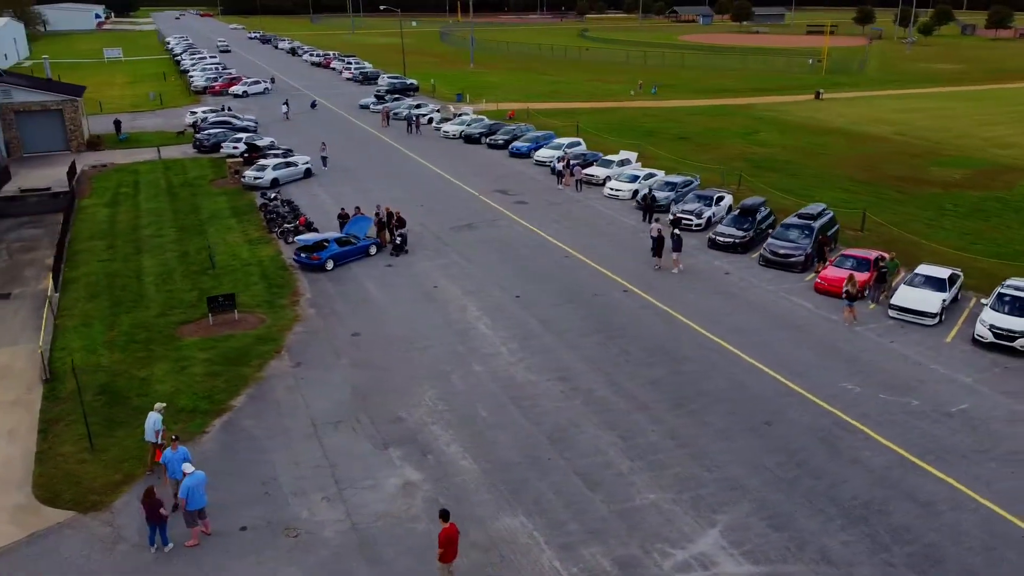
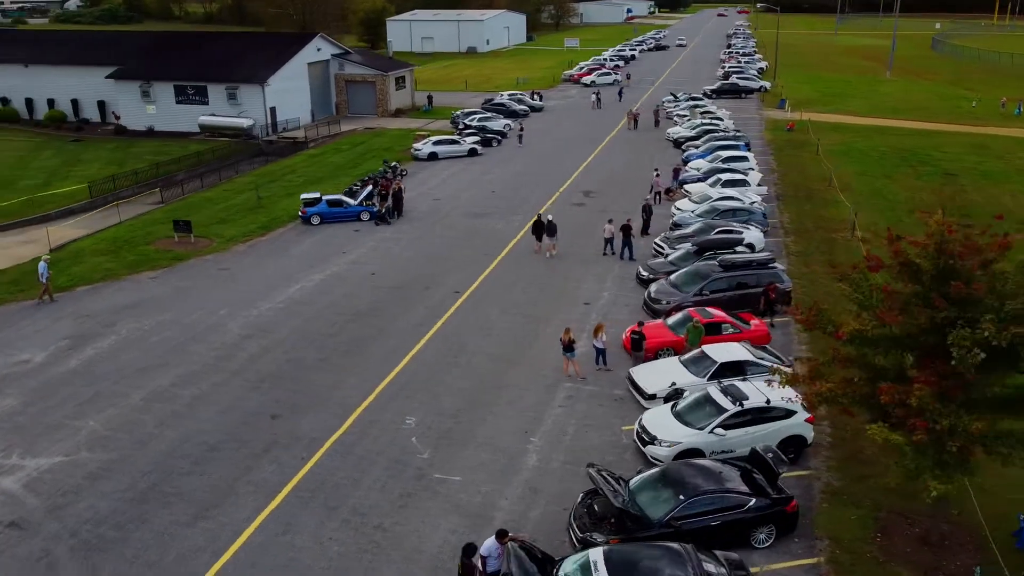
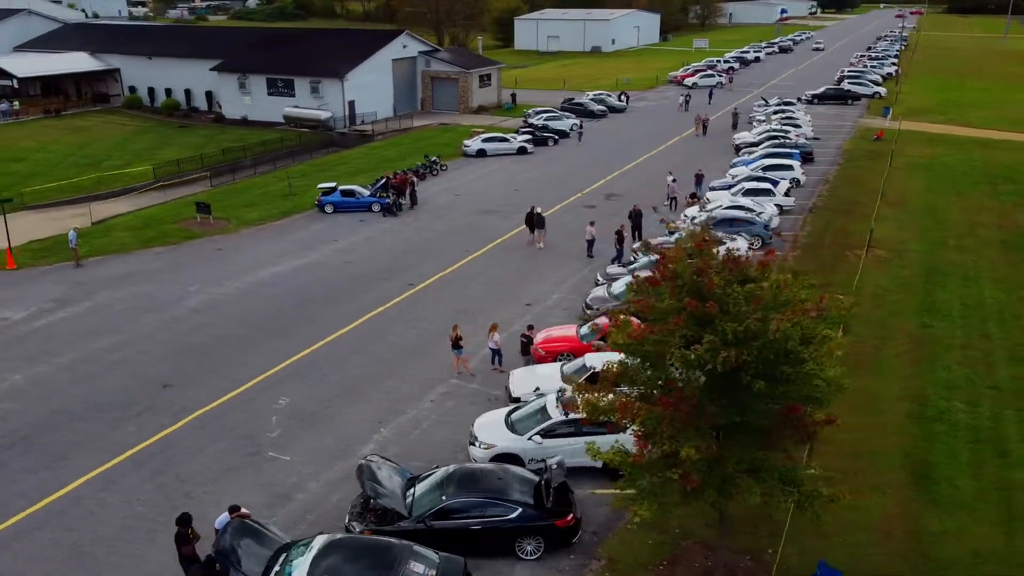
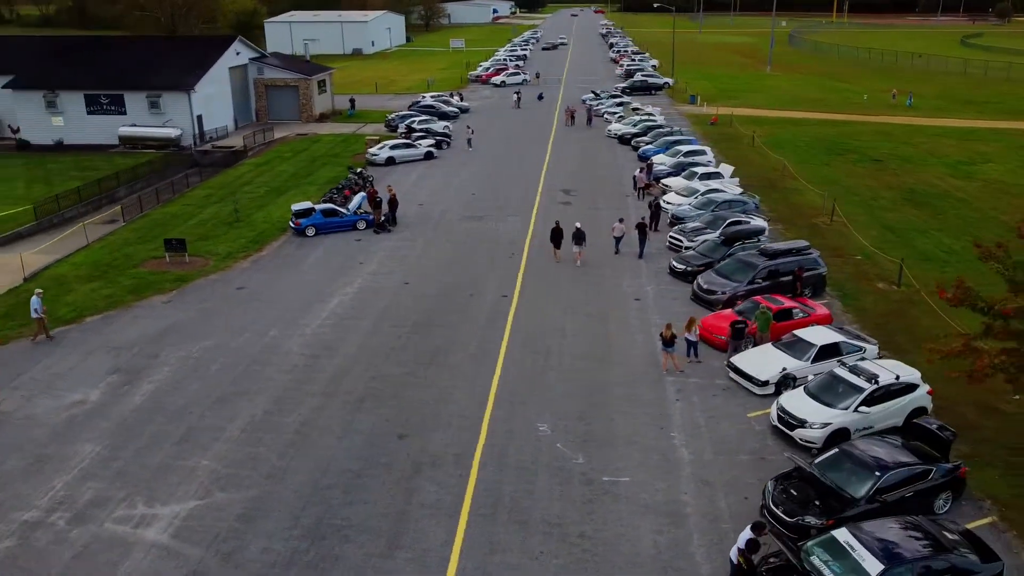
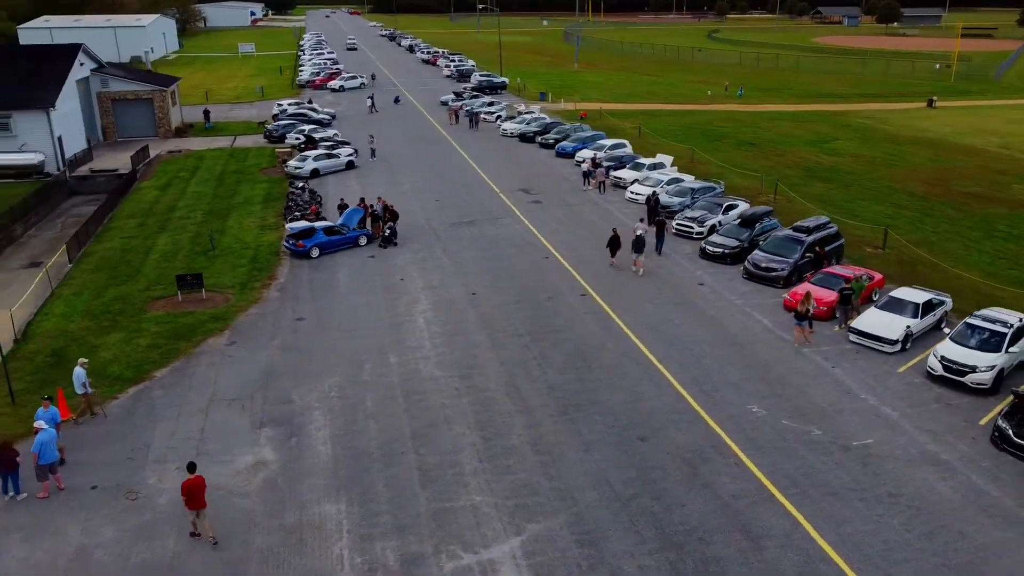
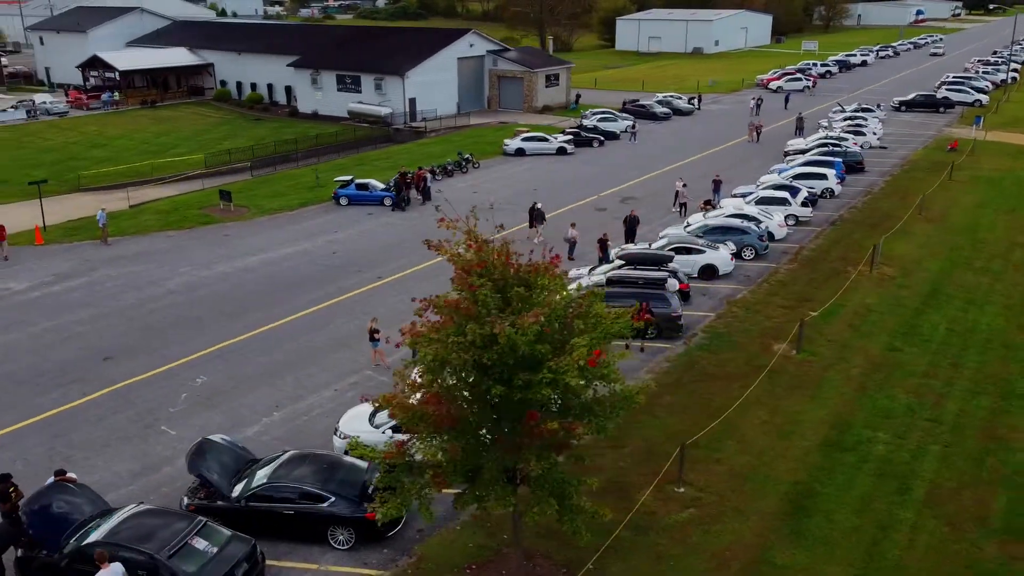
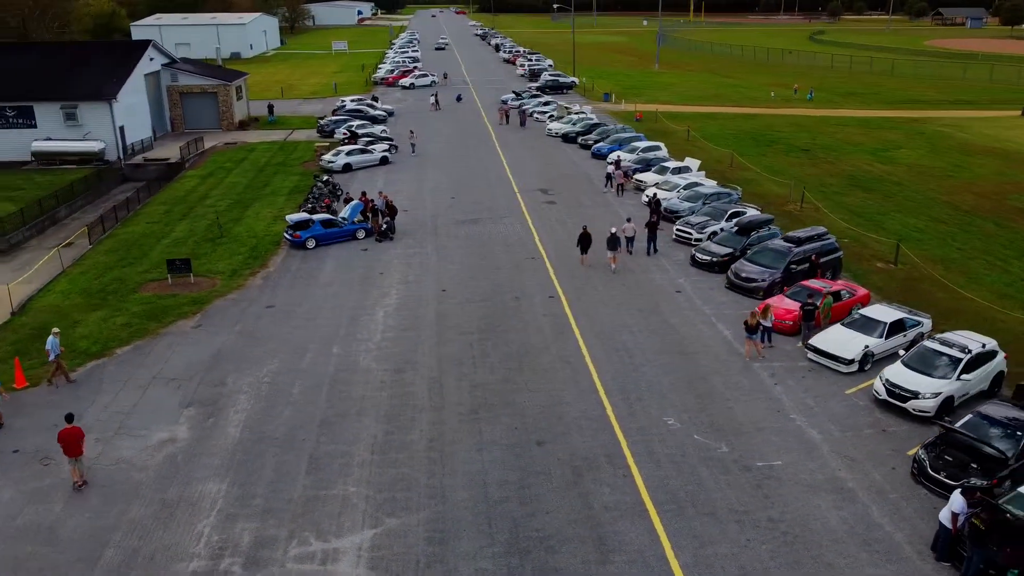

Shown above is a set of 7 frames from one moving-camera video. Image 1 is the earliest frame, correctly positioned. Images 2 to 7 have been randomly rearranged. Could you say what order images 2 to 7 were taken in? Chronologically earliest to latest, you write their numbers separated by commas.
5, 7, 4, 2, 3, 6
